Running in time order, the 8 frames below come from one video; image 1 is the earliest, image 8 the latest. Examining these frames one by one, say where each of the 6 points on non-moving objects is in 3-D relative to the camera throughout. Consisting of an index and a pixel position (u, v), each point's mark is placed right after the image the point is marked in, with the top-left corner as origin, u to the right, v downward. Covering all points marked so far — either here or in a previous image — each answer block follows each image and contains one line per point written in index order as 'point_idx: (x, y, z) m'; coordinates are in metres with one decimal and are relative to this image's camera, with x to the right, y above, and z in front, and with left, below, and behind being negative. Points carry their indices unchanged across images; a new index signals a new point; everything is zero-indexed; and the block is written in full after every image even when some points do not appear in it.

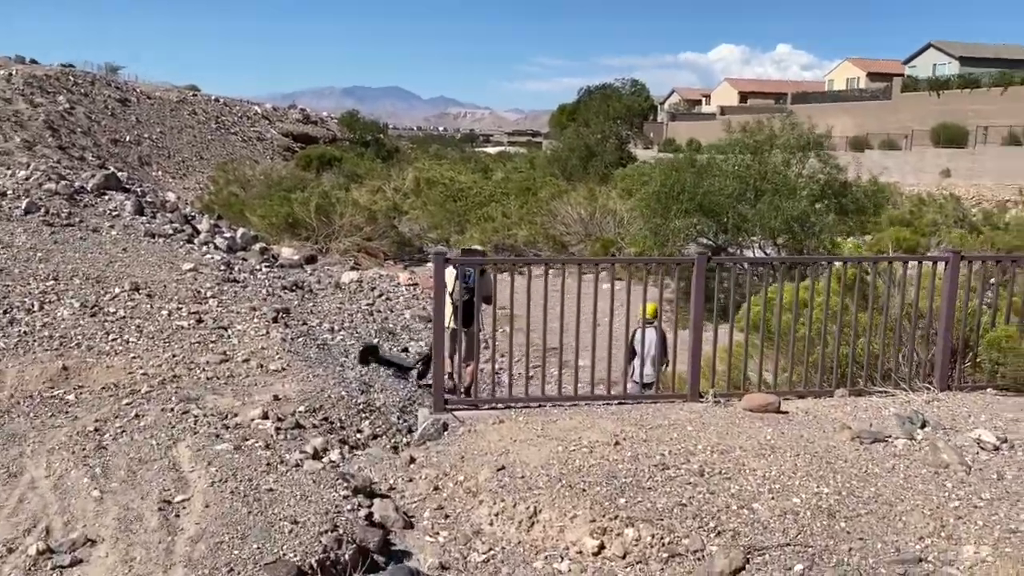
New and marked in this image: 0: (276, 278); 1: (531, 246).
0: (-3.2, +0.1, +12.0) m
1: (+0.3, +0.9, +19.2) m
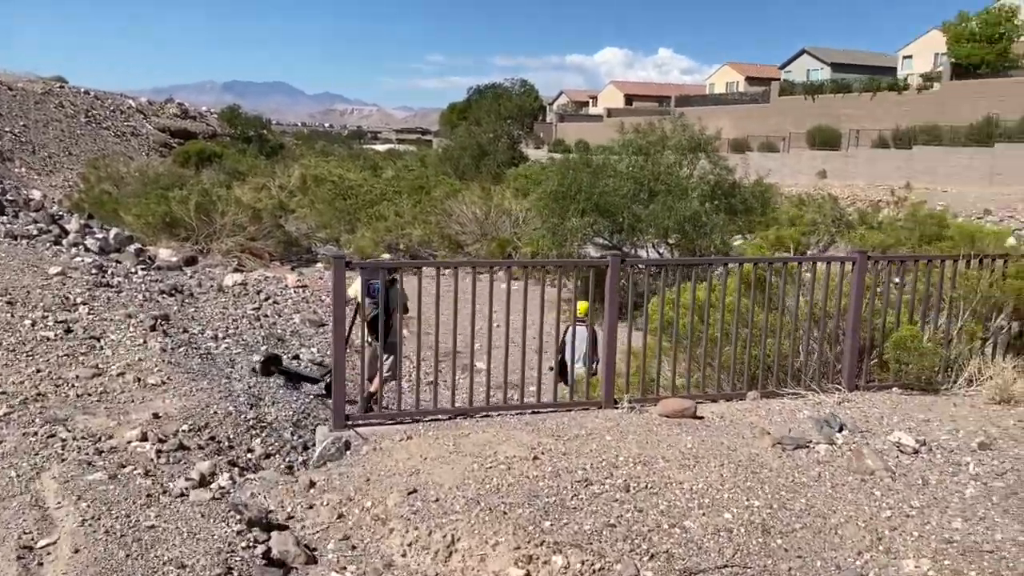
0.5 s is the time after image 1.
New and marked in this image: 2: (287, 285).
0: (-4.6, +0.1, +11.3) m
1: (-1.9, +0.9, +18.8) m
2: (-3.6, +0.1, +13.9) m
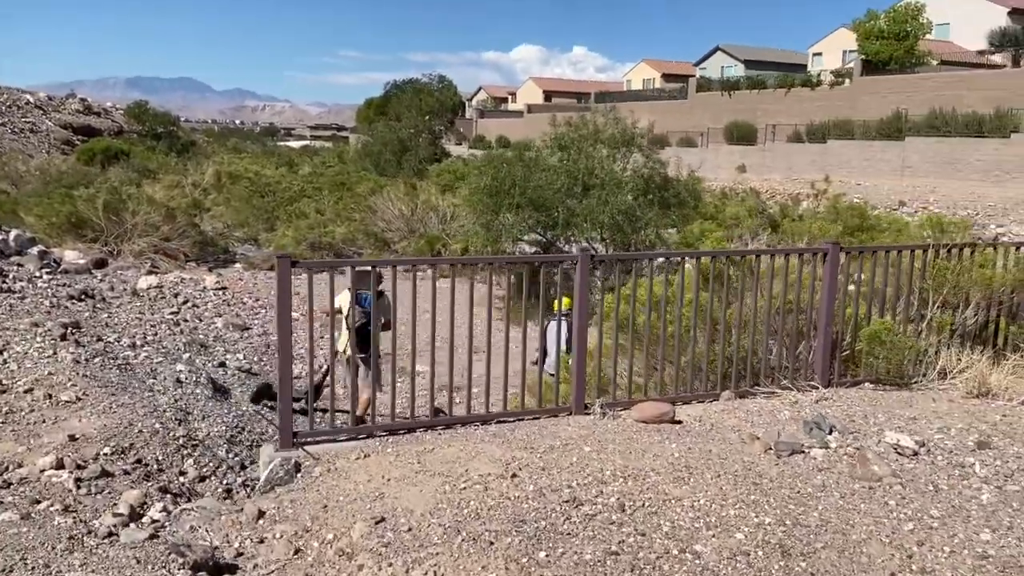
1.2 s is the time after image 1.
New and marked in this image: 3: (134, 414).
0: (-5.4, 0.0, +10.5) m
1: (-3.4, +0.9, +18.2) m
2: (-4.6, 0.0, +13.2) m
3: (-2.2, -0.7, +5.1) m
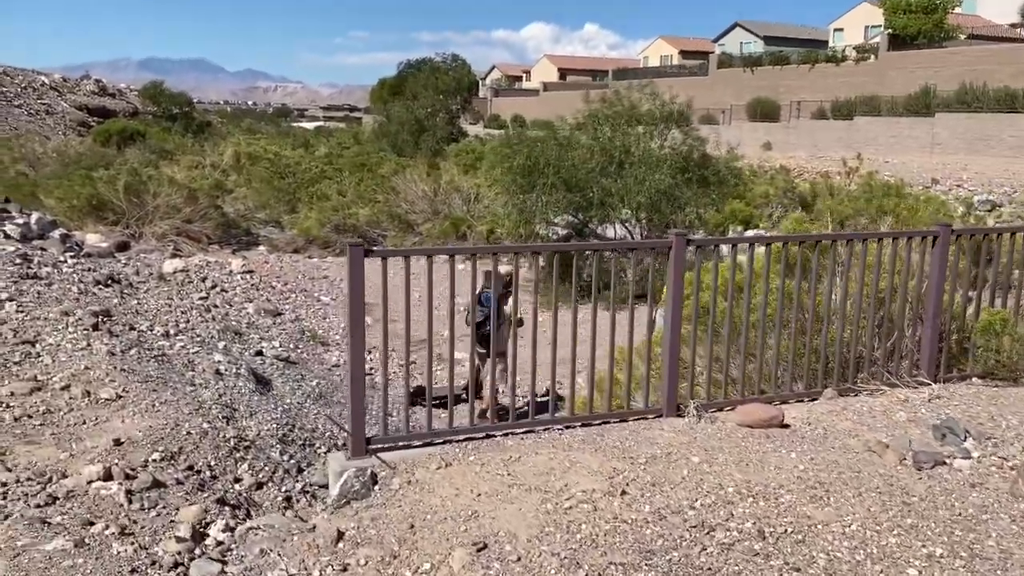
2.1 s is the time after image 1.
0: (-4.9, +0.2, +10.1) m
1: (-2.8, +1.3, +17.8) m
2: (-4.1, +0.3, +12.8) m
3: (-1.8, -0.7, +4.8) m
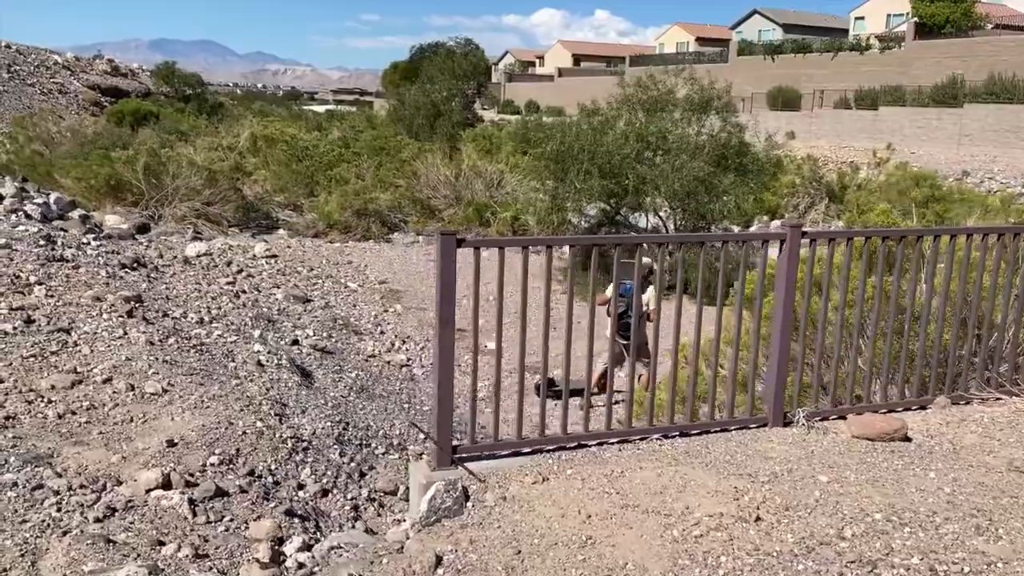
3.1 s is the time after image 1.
0: (-4.5, +0.4, +9.8) m
1: (-2.3, +1.5, +17.5) m
2: (-3.6, +0.5, +12.5) m
3: (-1.4, -0.6, +4.5) m
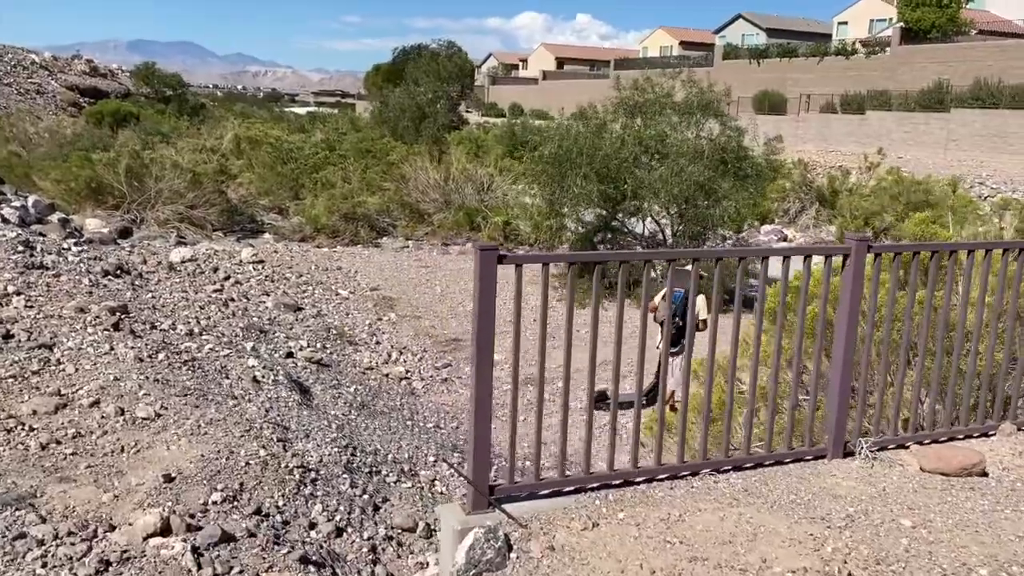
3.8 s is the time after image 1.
0: (-4.5, +0.3, +9.4) m
1: (-2.5, +1.4, +17.1) m
2: (-3.7, +0.4, +12.1) m
3: (-1.3, -0.7, +4.1) m
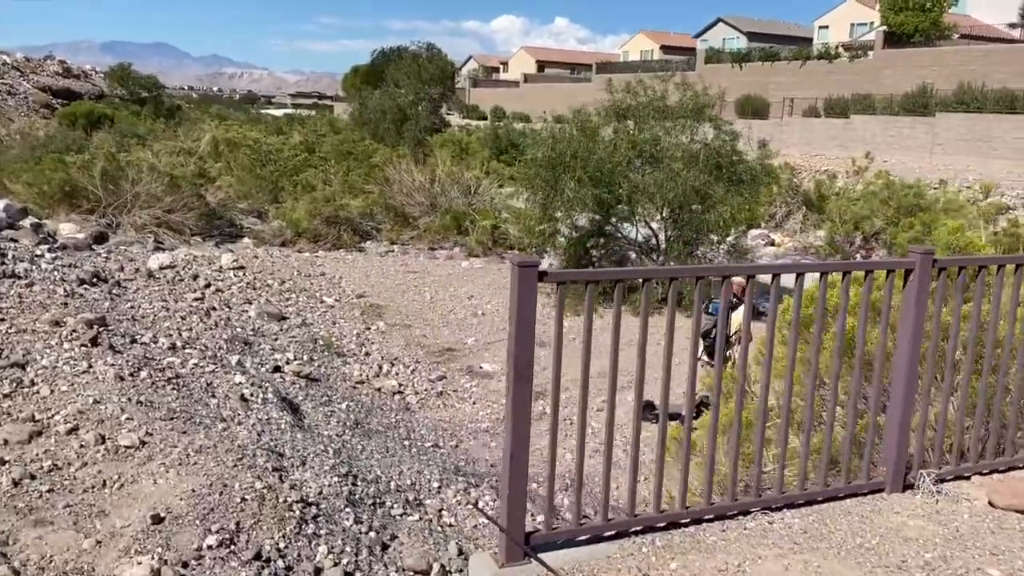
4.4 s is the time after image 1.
0: (-4.5, +0.2, +9.0) m
1: (-2.7, +1.3, +16.7) m
2: (-3.8, +0.3, +11.7) m
3: (-1.2, -0.8, +3.7) m
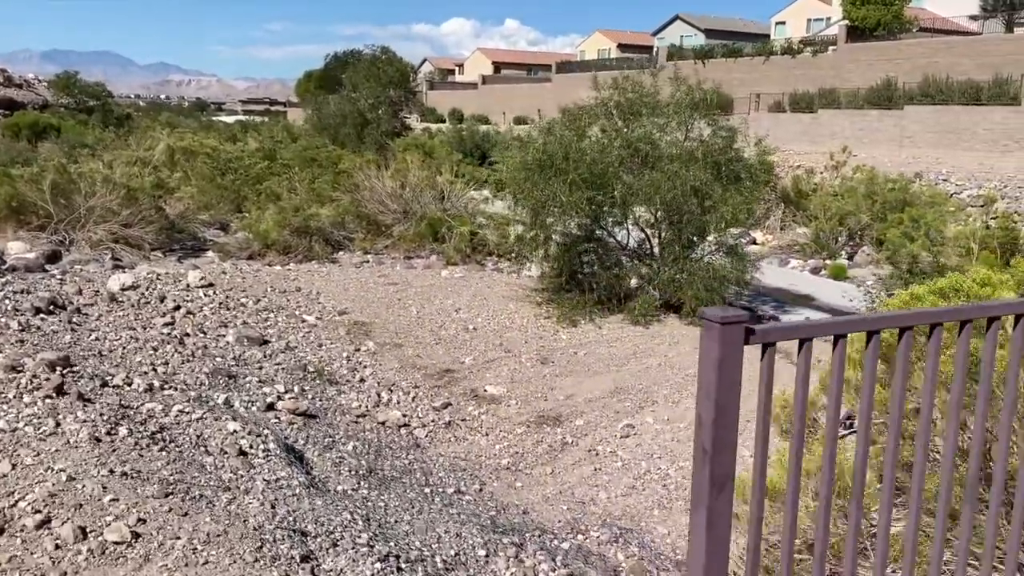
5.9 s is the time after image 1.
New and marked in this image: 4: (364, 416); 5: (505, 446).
0: (-4.5, -0.1, +8.0) m
1: (-3.1, +1.1, +15.9) m
2: (-3.9, 0.0, +10.8) m
3: (-0.9, -0.9, +3.0) m
4: (-1.1, -1.0, +6.8) m
5: (0.0, -1.0, +6.5) m
